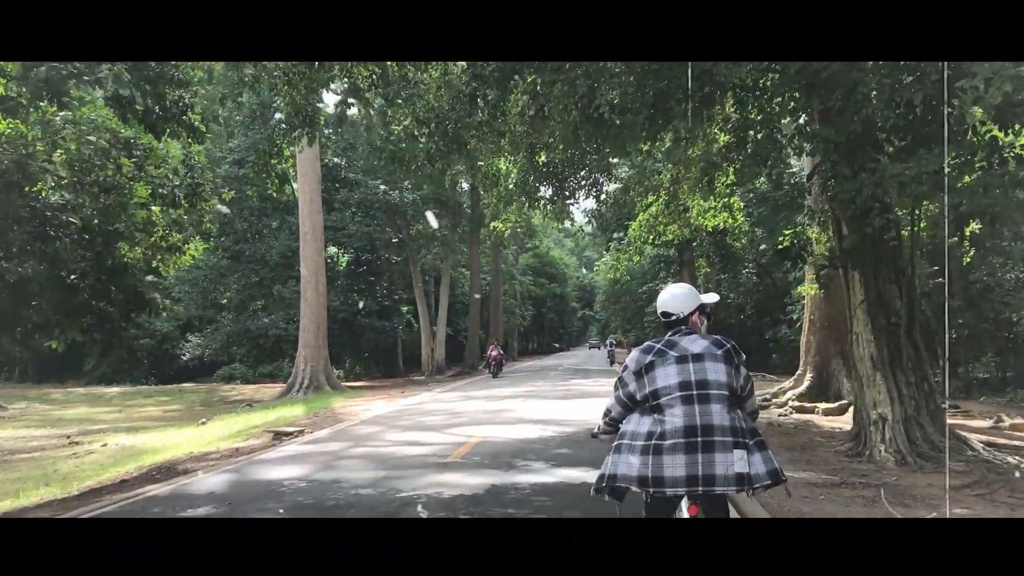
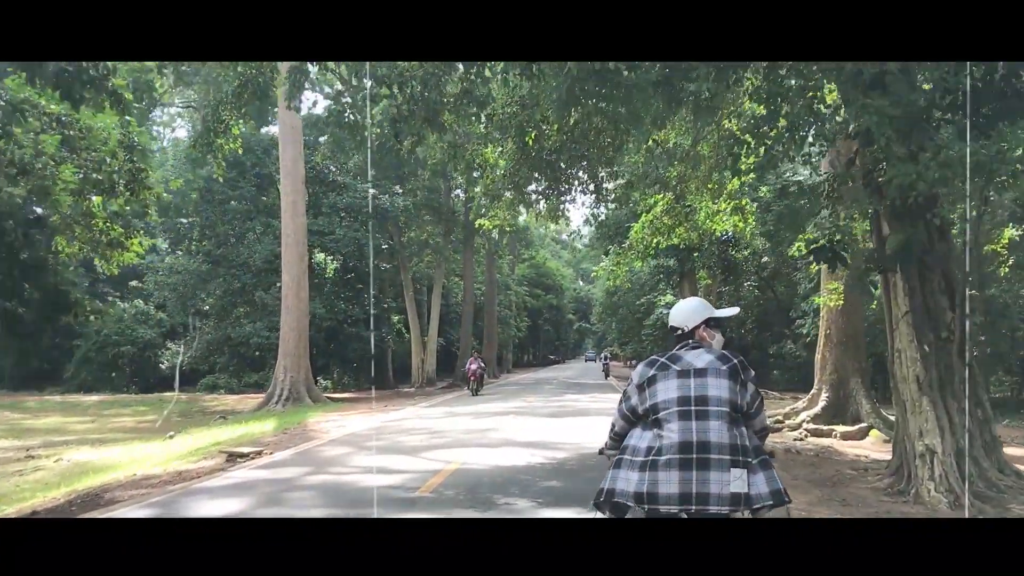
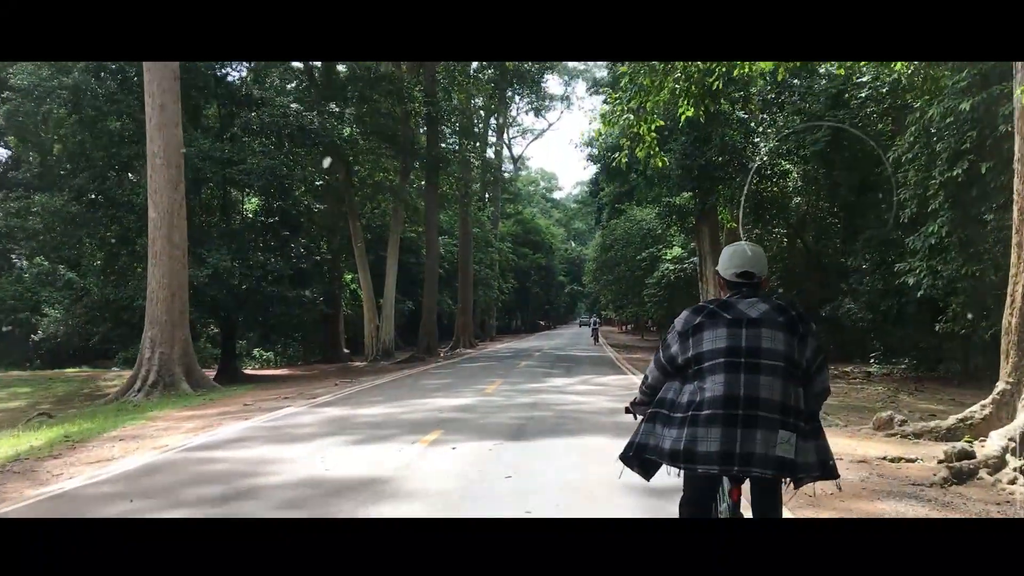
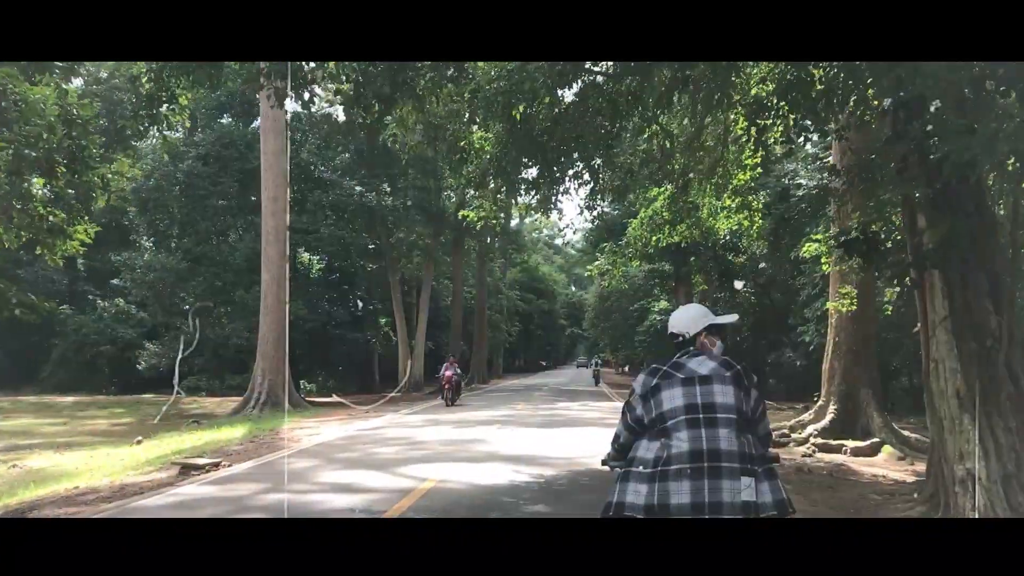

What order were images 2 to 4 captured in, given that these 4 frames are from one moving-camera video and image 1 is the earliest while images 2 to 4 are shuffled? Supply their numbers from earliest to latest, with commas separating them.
2, 4, 3
